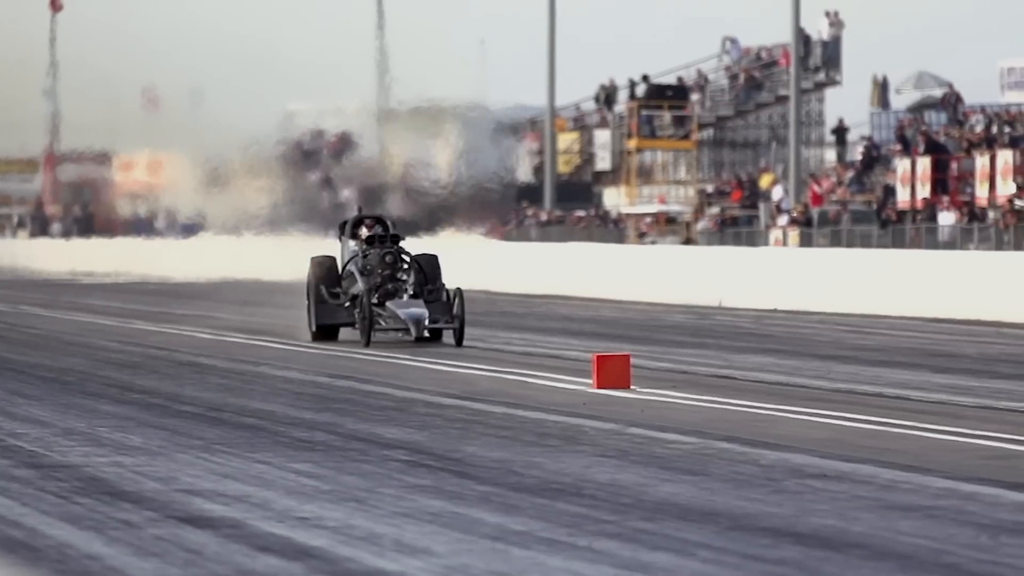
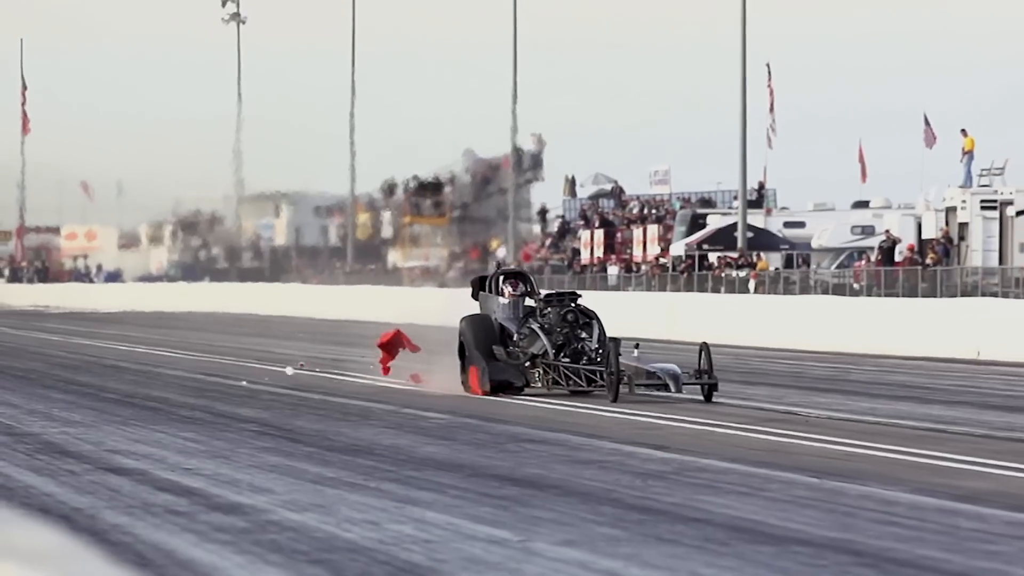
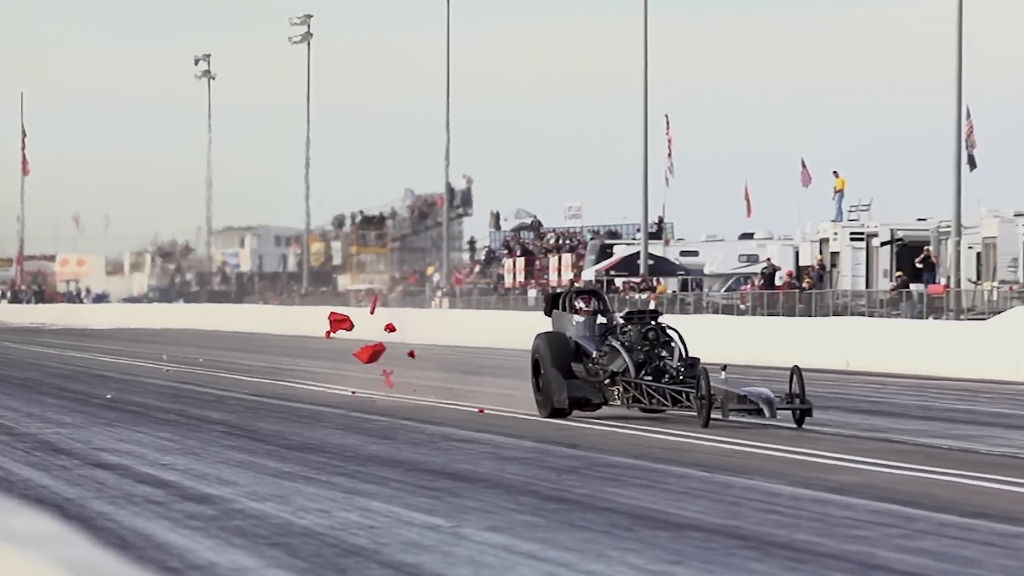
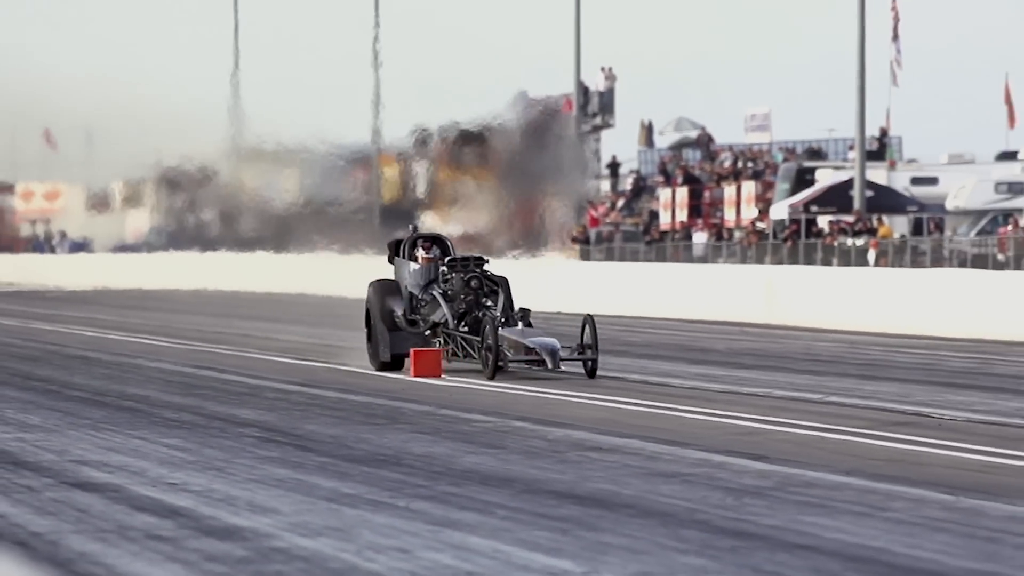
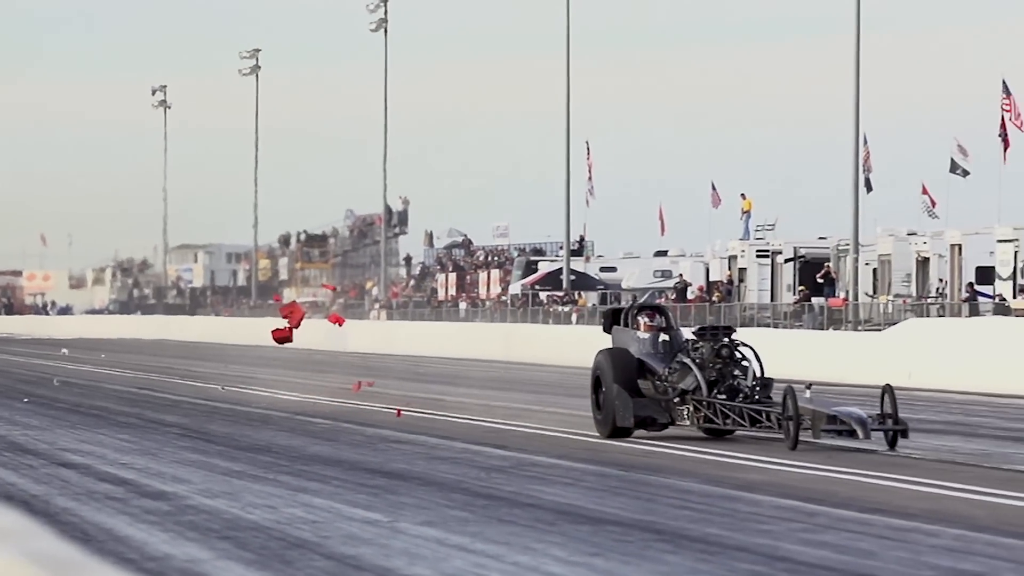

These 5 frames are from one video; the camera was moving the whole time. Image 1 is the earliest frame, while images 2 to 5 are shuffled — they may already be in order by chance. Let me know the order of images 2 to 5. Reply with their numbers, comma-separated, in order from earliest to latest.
4, 2, 3, 5
